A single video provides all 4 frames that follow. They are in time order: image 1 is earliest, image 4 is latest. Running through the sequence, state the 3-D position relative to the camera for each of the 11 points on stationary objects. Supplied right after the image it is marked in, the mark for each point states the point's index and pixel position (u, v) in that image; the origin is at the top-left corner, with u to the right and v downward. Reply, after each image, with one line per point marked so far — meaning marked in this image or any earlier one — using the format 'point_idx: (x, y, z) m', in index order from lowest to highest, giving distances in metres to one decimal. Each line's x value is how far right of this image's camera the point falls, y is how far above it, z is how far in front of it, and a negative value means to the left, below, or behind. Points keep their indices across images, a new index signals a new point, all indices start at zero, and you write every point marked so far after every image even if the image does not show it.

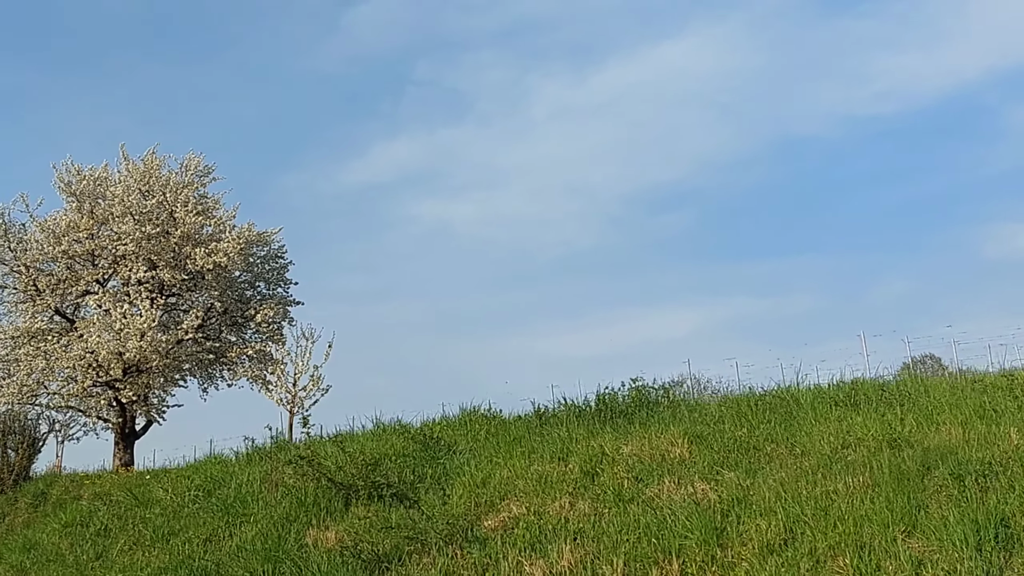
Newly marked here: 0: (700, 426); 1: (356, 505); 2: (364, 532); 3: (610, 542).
0: (+1.6, -1.2, +7.4) m
1: (-1.3, -1.8, +7.3) m
2: (-1.1, -1.9, +6.7) m
3: (+0.6, -1.6, +5.6) m
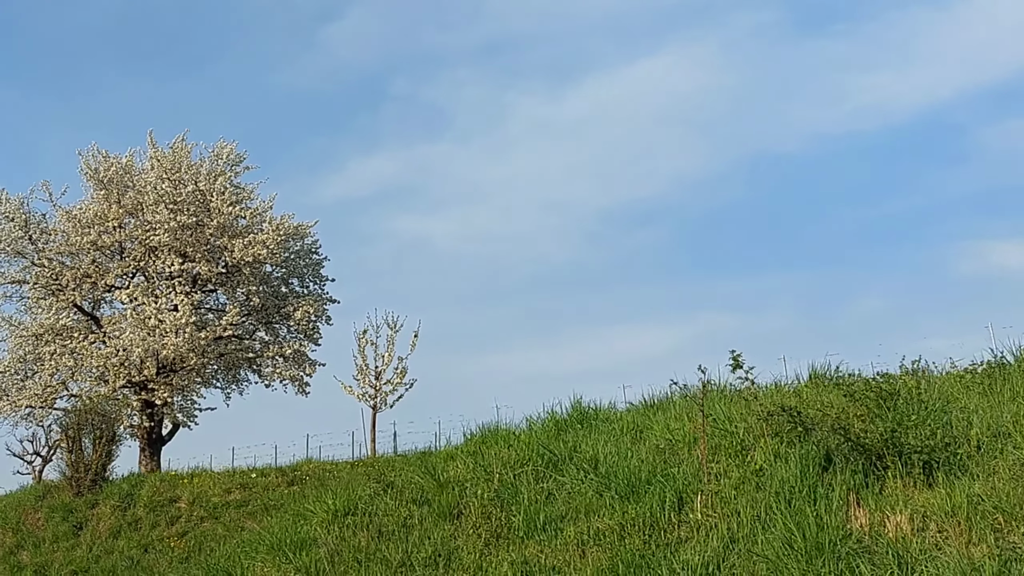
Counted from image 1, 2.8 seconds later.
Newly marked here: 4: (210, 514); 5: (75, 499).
0: (+5.0, -0.4, +5.1) m
1: (+2.1, -1.1, +4.9) m
2: (+2.3, -1.1, +4.3) m
3: (+4.0, -0.9, +3.3) m
4: (-5.6, -4.2, +16.4) m
5: (-8.9, -4.3, +18.0) m
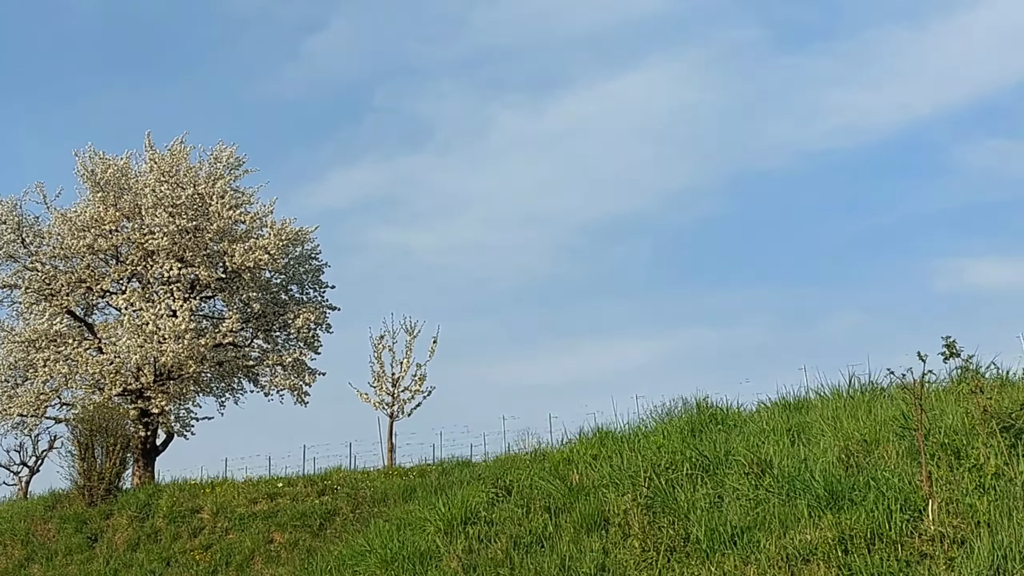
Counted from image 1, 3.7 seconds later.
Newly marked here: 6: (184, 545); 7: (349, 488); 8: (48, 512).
0: (+6.0, -0.3, +4.4) m
1: (+3.1, -0.9, +4.2) m
2: (+3.3, -1.0, +3.6) m
3: (+5.1, -0.7, +2.6) m
4: (-4.9, -4.2, +15.5) m
5: (-8.2, -4.3, +17.0) m
6: (-5.7, -4.5, +15.4) m
7: (-2.9, -3.6, +15.7) m
8: (-9.1, -4.4, +17.4) m
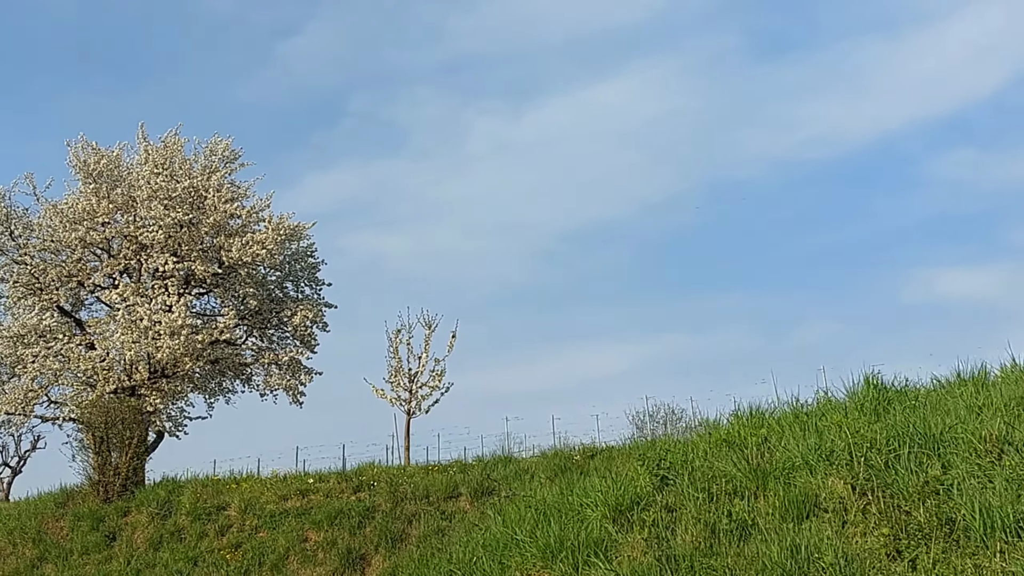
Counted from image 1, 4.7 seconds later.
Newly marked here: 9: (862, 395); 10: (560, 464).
0: (+7.1, -0.1, +3.9) m
1: (+4.2, -0.6, +3.5) m
2: (+4.4, -0.7, +2.9) m
3: (+6.2, -0.4, +2.0) m
4: (-4.1, -3.9, +14.6) m
5: (-7.4, -4.0, +16.0) m
6: (-4.9, -4.2, +14.5) m
7: (-2.1, -3.3, +14.9) m
8: (-8.4, -4.1, +16.4) m
9: (+2.3, -0.8, +6.2) m
10: (+0.8, -2.9, +14.6) m
